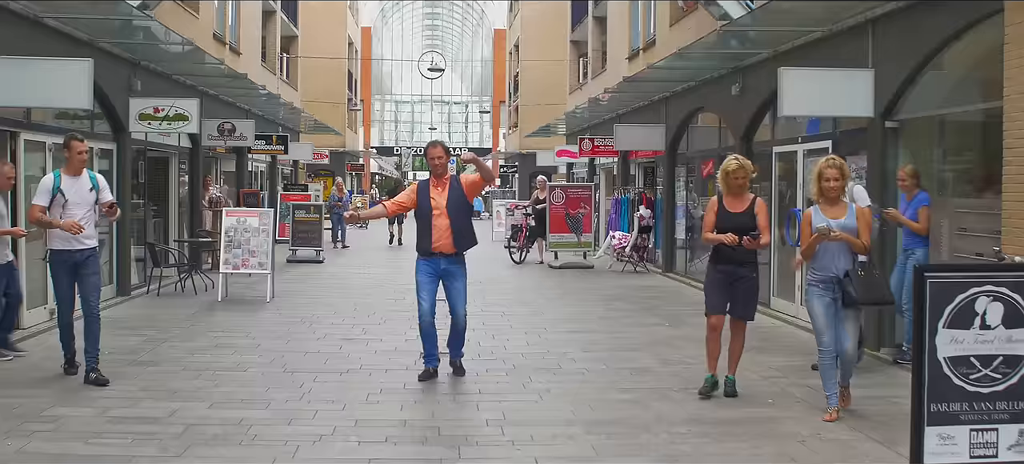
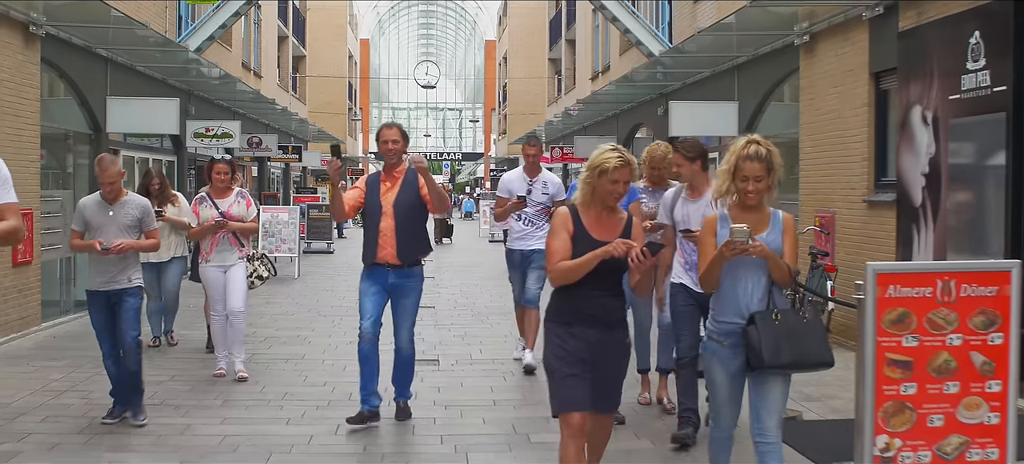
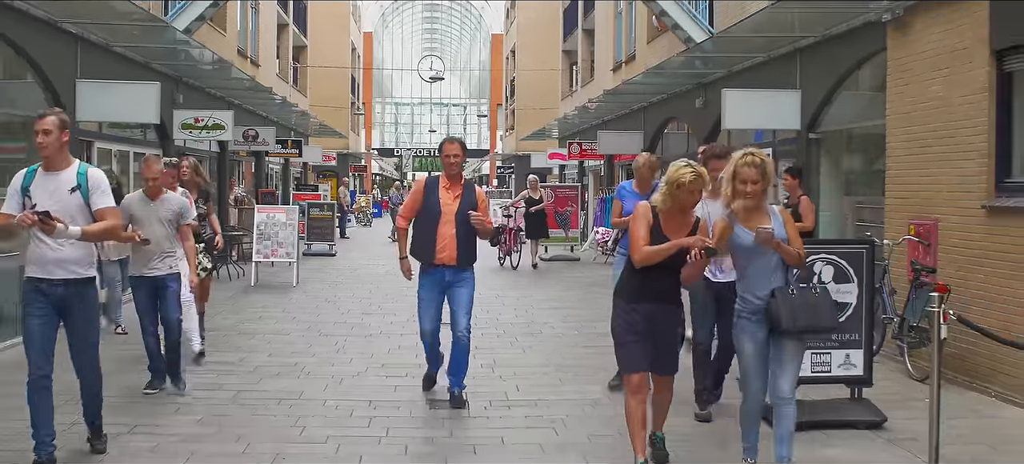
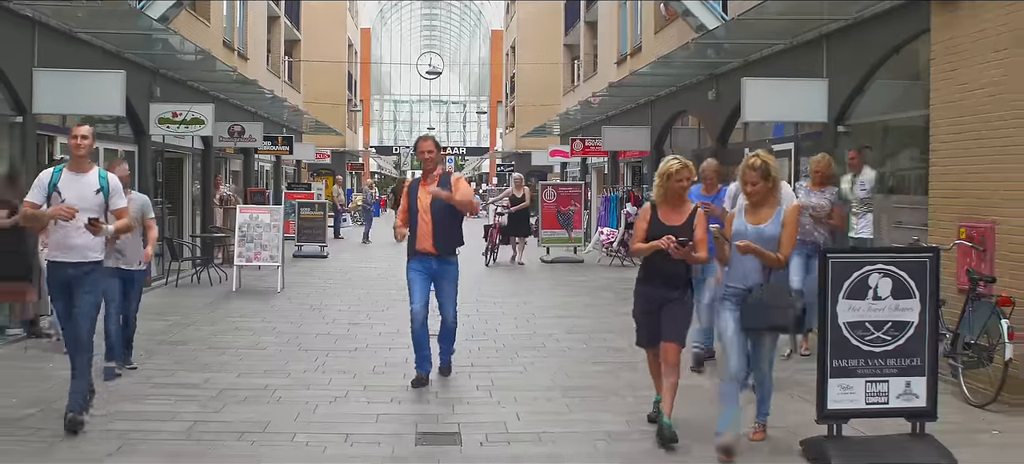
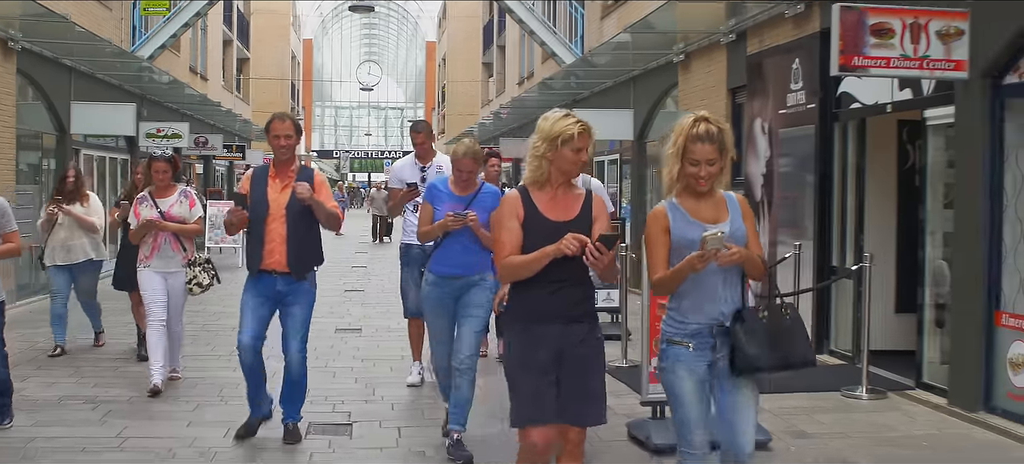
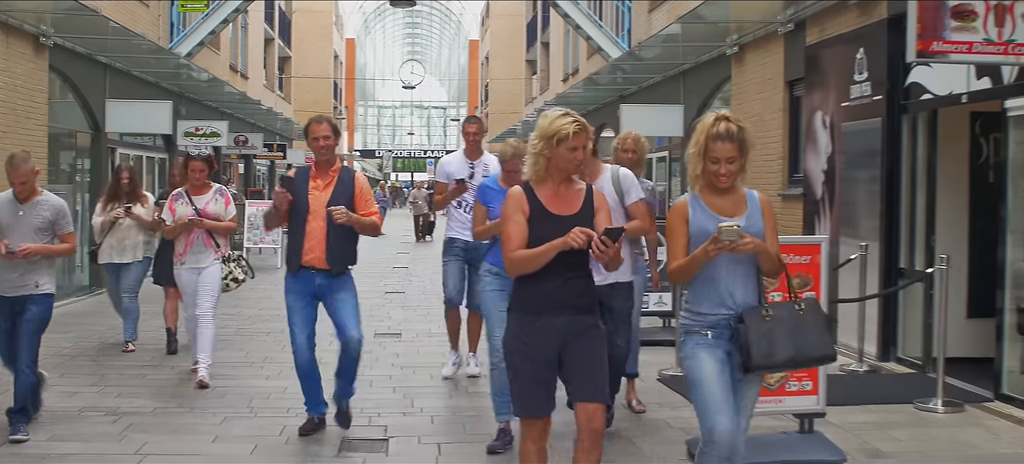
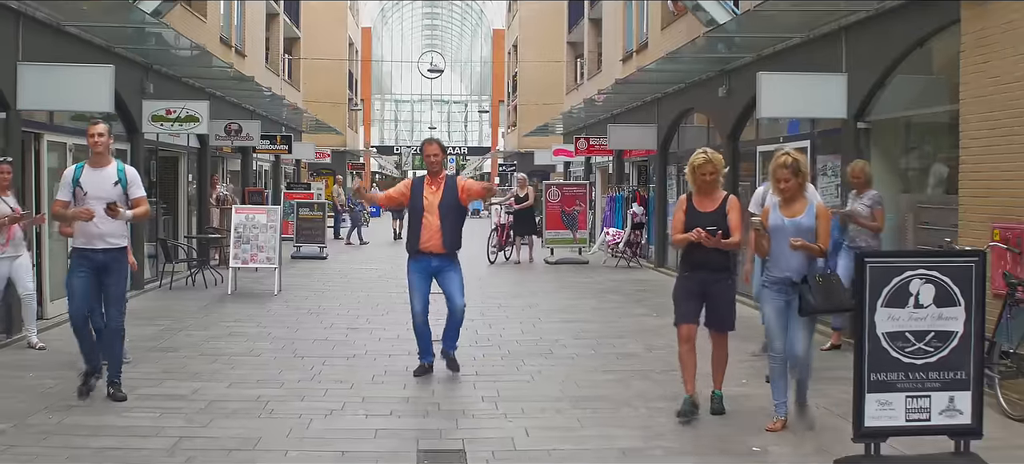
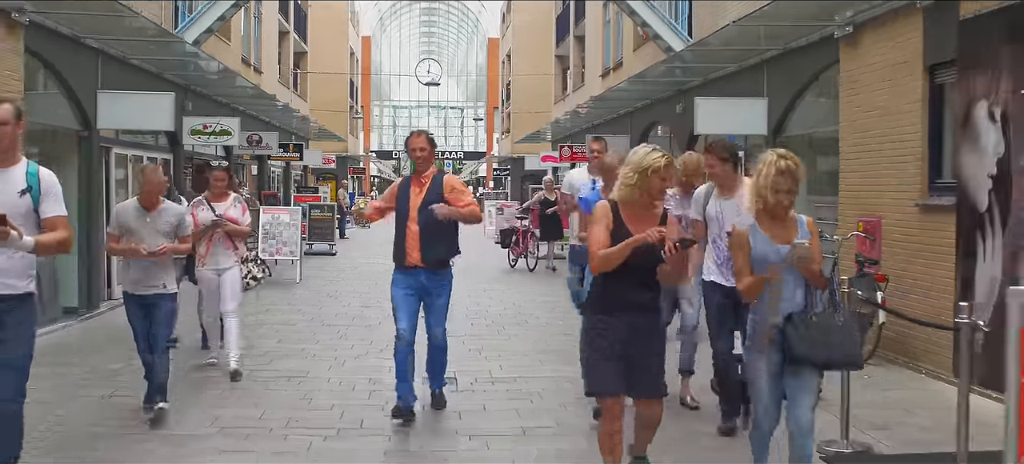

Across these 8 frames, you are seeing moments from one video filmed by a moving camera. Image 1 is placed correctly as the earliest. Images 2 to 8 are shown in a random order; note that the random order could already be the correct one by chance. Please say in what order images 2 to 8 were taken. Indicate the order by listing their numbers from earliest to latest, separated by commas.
7, 4, 3, 8, 2, 6, 5
